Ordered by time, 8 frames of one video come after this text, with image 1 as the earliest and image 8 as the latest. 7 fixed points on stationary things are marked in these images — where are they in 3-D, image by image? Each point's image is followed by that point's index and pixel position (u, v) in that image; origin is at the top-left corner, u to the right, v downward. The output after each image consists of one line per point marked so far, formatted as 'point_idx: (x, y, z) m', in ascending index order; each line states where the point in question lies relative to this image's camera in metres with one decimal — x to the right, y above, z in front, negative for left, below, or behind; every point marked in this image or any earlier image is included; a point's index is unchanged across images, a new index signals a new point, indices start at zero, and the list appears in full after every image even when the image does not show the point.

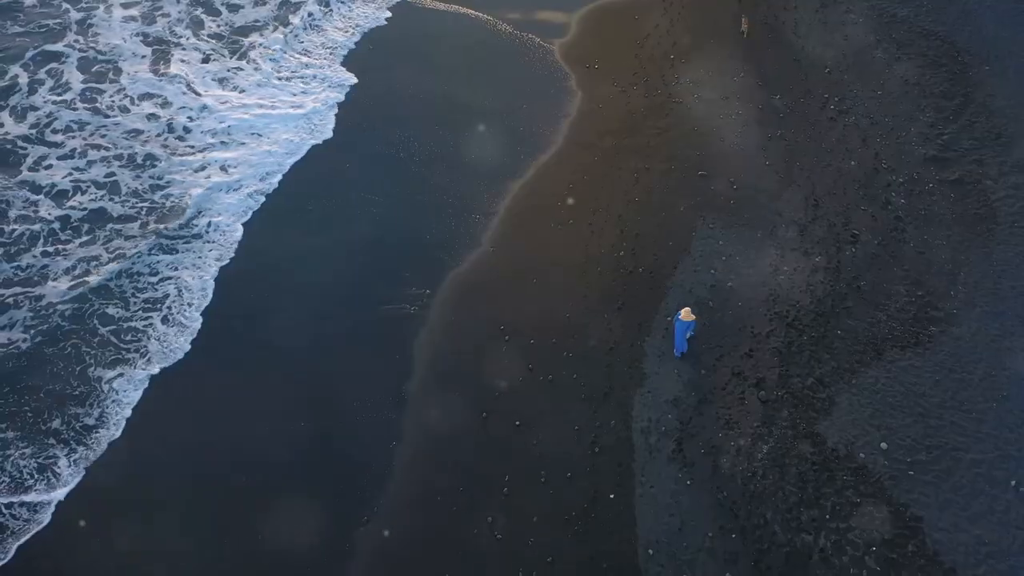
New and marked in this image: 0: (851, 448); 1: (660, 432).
0: (+6.1, -2.9, +13.5) m
1: (+2.8, -2.7, +14.0) m
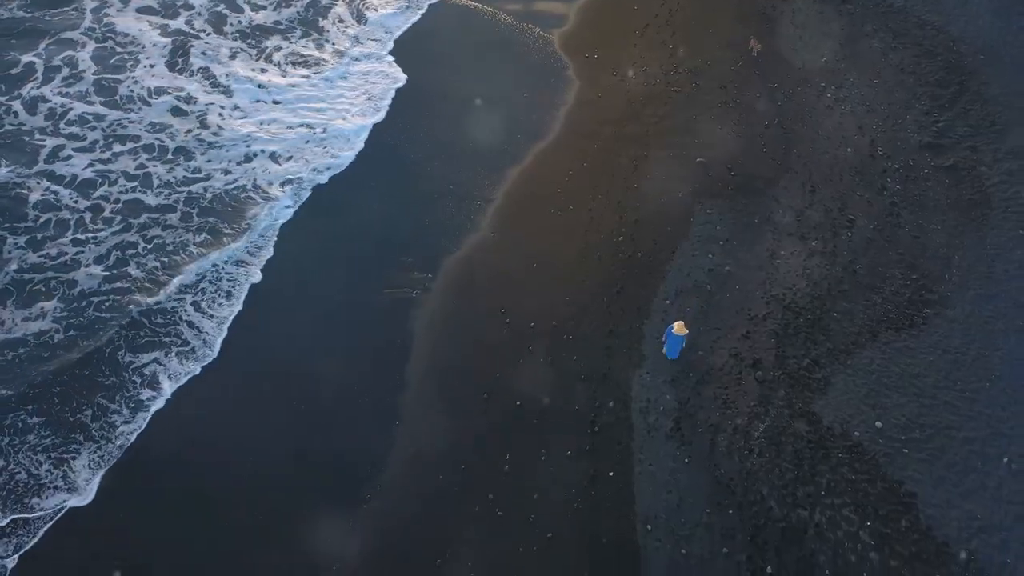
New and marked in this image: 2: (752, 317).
0: (+6.2, -2.6, +13.7) m
1: (+2.8, -2.3, +14.2) m
2: (+4.9, -0.6, +15.1) m
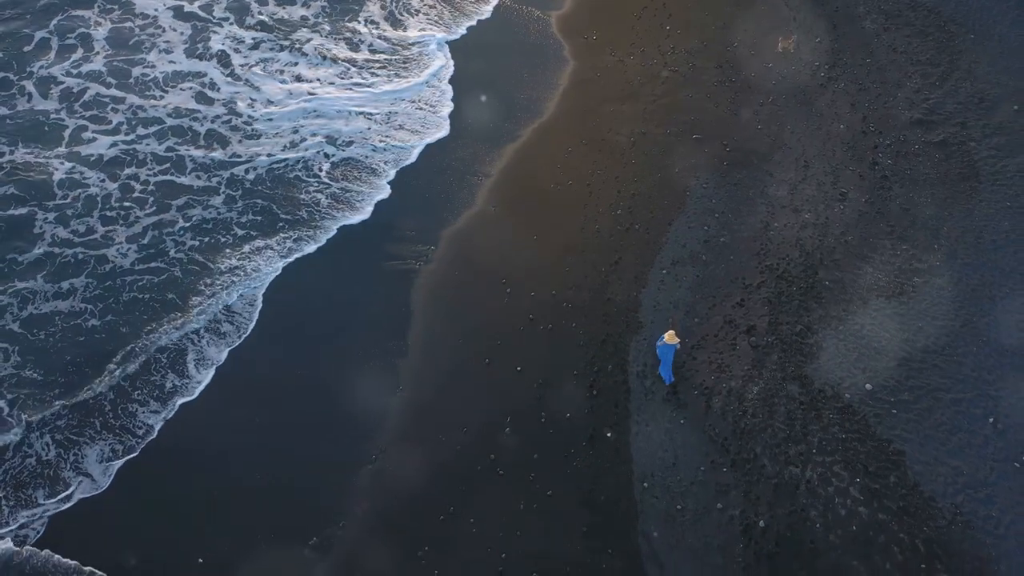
0: (+6.2, -1.9, +14.1) m
1: (+2.8, -1.7, +14.6) m
2: (+4.9, 0.0, +15.6) m
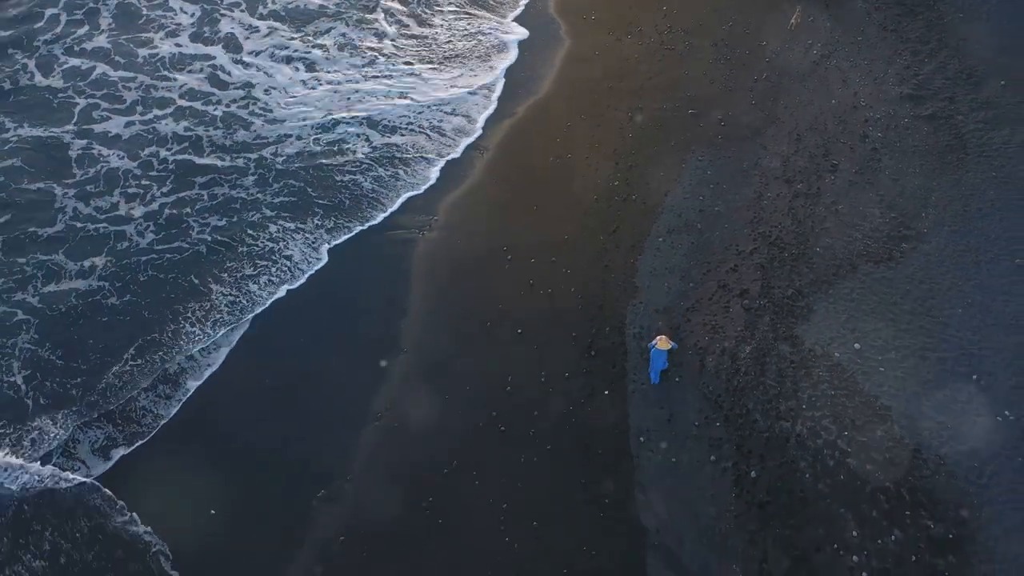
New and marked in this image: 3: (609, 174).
0: (+6.2, -1.2, +14.6) m
1: (+2.8, -1.0, +15.1) m
2: (+4.9, +0.8, +16.0) m
3: (+2.3, +2.7, +17.8) m
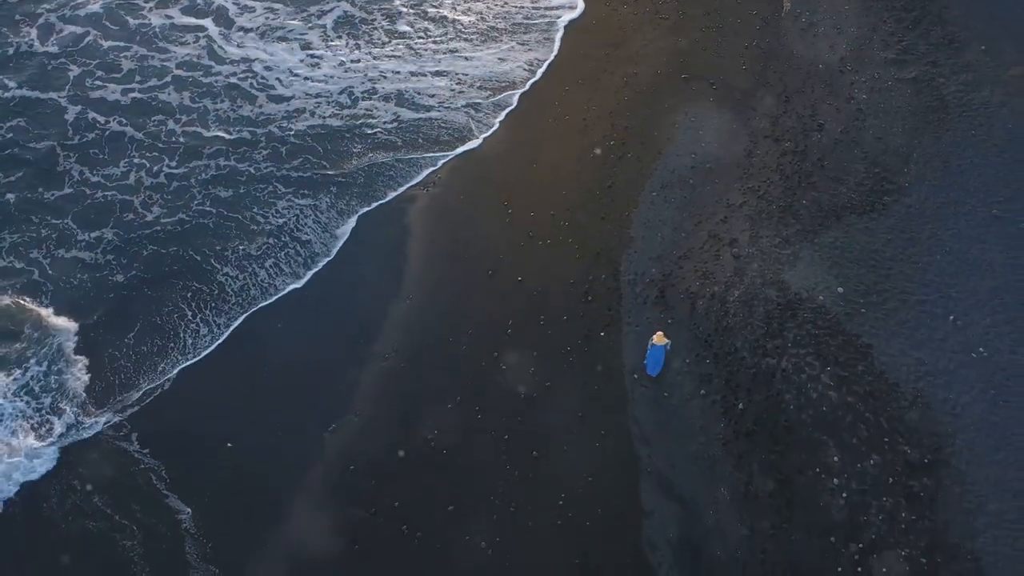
0: (+6.2, -0.1, +15.3) m
1: (+2.8, +0.1, +15.9) m
2: (+4.9, +1.9, +16.8) m
3: (+2.3, +3.8, +18.5) m
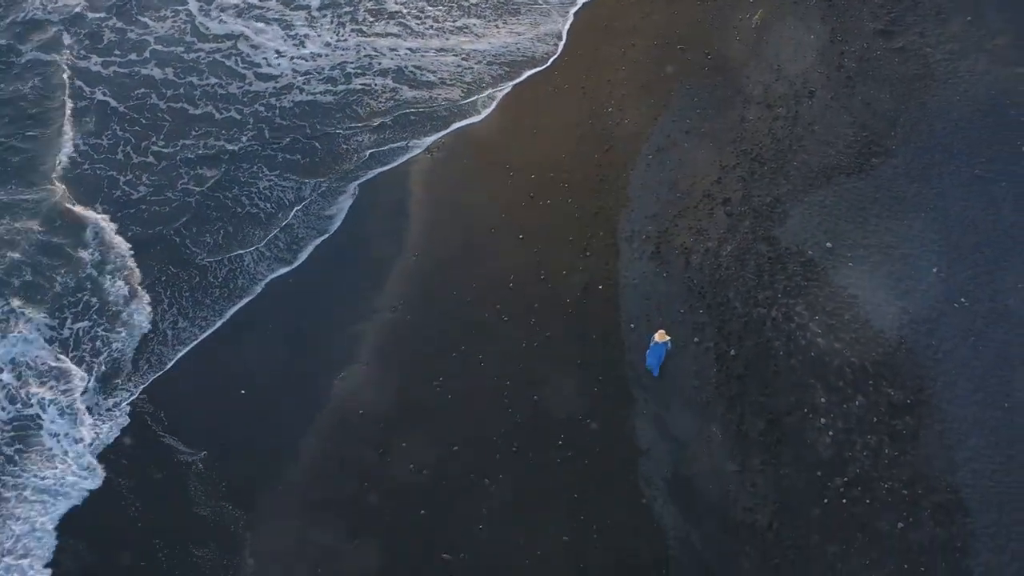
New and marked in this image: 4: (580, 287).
0: (+6.2, +0.9, +16.0) m
1: (+2.9, +1.1, +16.5) m
2: (+4.9, +2.8, +17.4) m
3: (+2.3, +4.8, +19.1) m
4: (+1.5, 0.0, +16.0) m
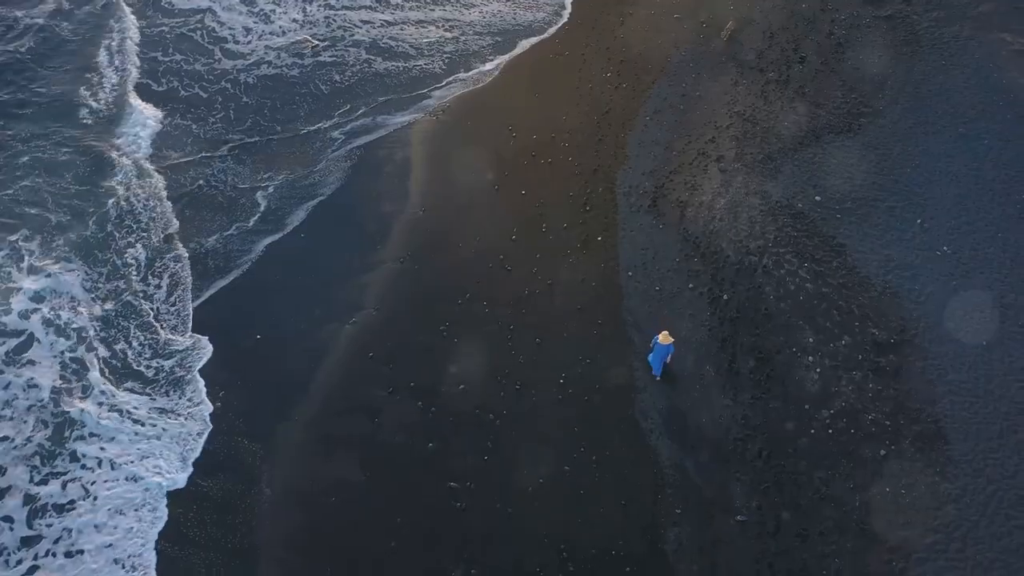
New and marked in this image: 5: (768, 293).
0: (+6.3, +2.0, +16.7) m
1: (+2.9, +2.2, +17.2) m
2: (+5.0, +3.9, +18.2) m
3: (+2.4, +5.9, +19.8) m
4: (+1.5, +1.1, +16.7) m
5: (+5.3, -0.1, +15.4) m
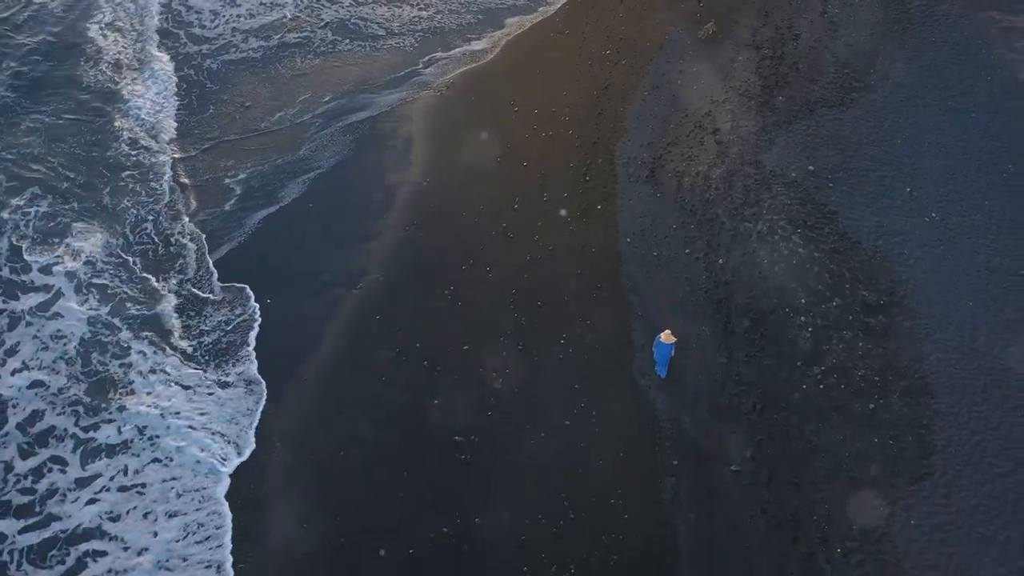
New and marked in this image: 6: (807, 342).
0: (+6.3, +2.7, +17.2) m
1: (+3.0, +2.9, +17.7) m
2: (+5.1, +4.7, +18.7) m
3: (+2.5, +6.6, +20.3) m
4: (+1.6, +1.9, +17.2) m
5: (+5.3, +0.6, +15.9) m
6: (+5.9, -1.1, +14.8) m
